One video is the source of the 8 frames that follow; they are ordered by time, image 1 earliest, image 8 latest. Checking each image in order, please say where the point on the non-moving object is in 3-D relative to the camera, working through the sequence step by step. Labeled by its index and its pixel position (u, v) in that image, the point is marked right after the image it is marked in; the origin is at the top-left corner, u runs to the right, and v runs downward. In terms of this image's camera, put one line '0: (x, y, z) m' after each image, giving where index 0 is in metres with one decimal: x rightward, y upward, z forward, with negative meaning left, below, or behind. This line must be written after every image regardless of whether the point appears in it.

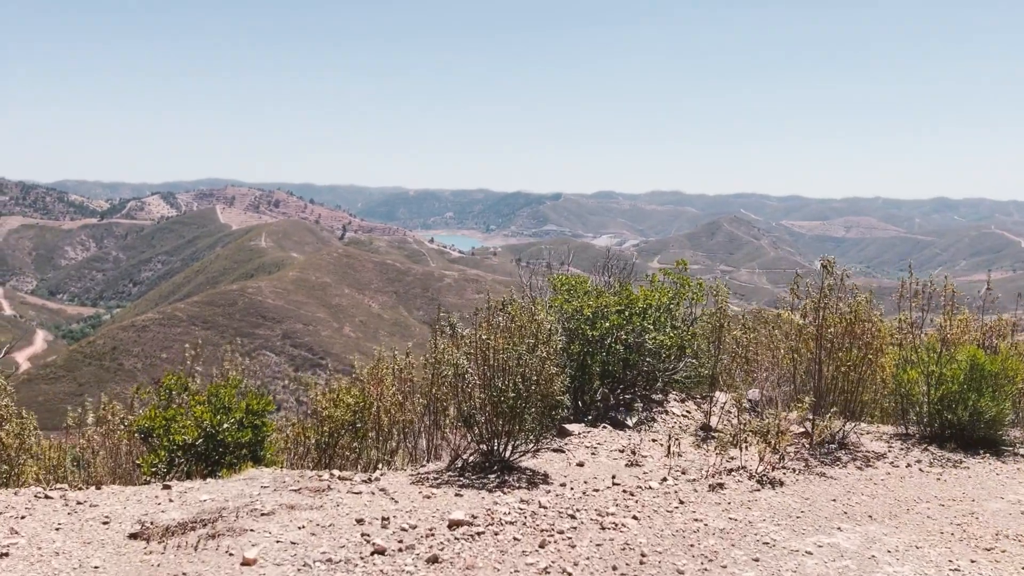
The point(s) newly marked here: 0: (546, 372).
0: (+0.5, -1.1, +11.2) m
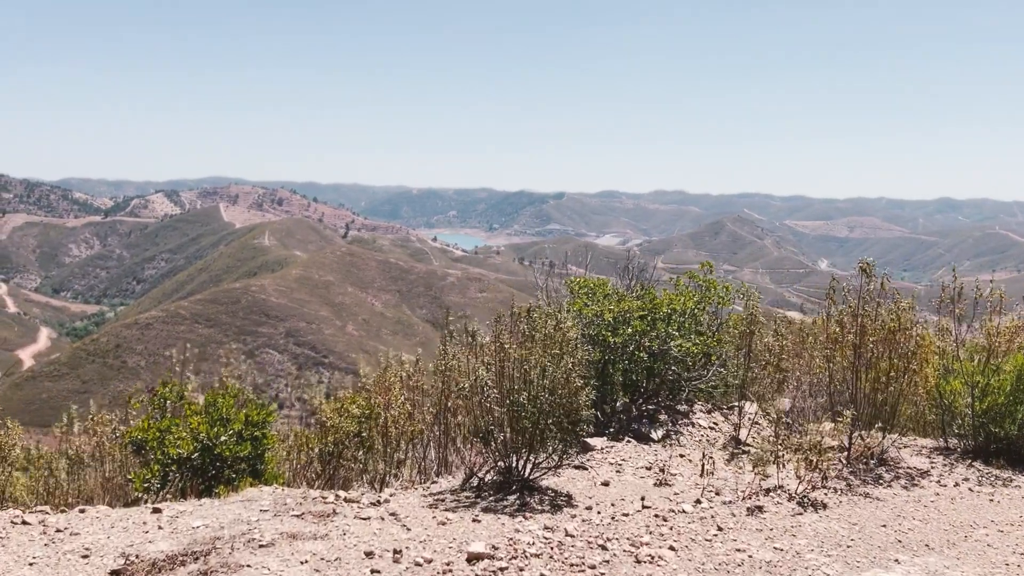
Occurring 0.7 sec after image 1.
0: (+0.7, -1.2, +10.4) m
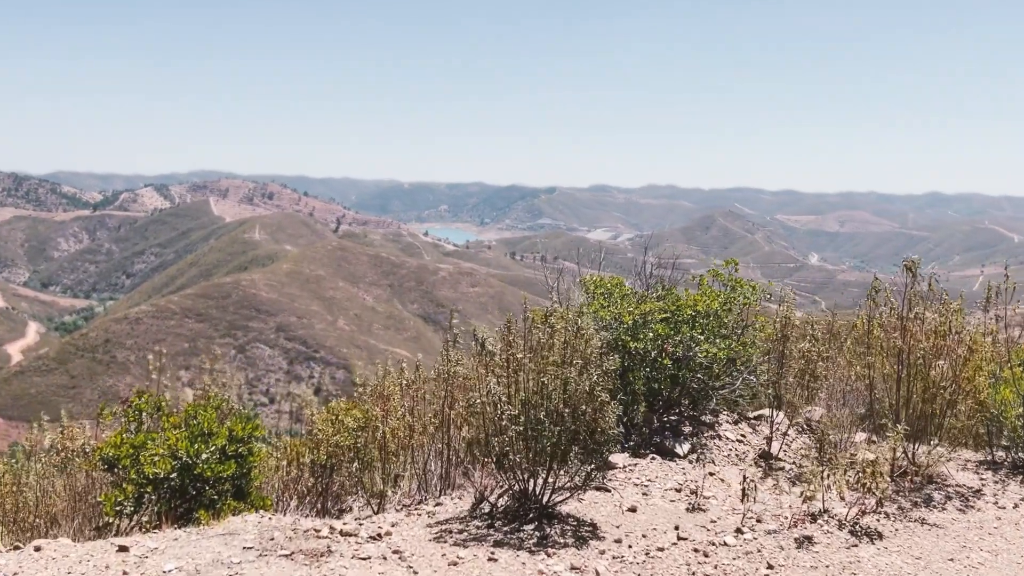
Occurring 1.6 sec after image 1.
0: (+0.9, -1.2, +9.2) m
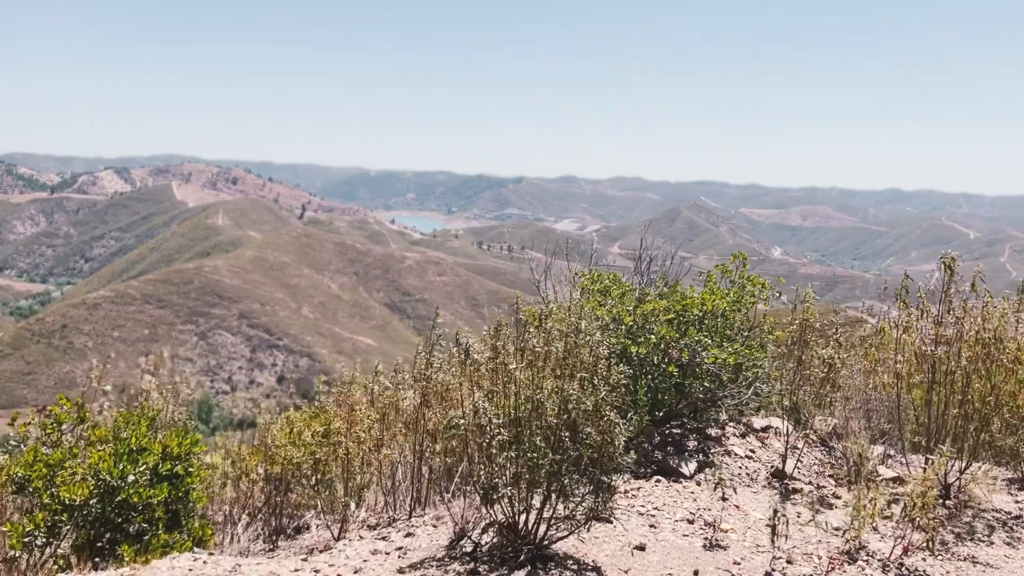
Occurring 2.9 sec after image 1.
0: (+0.8, -1.2, +7.7) m
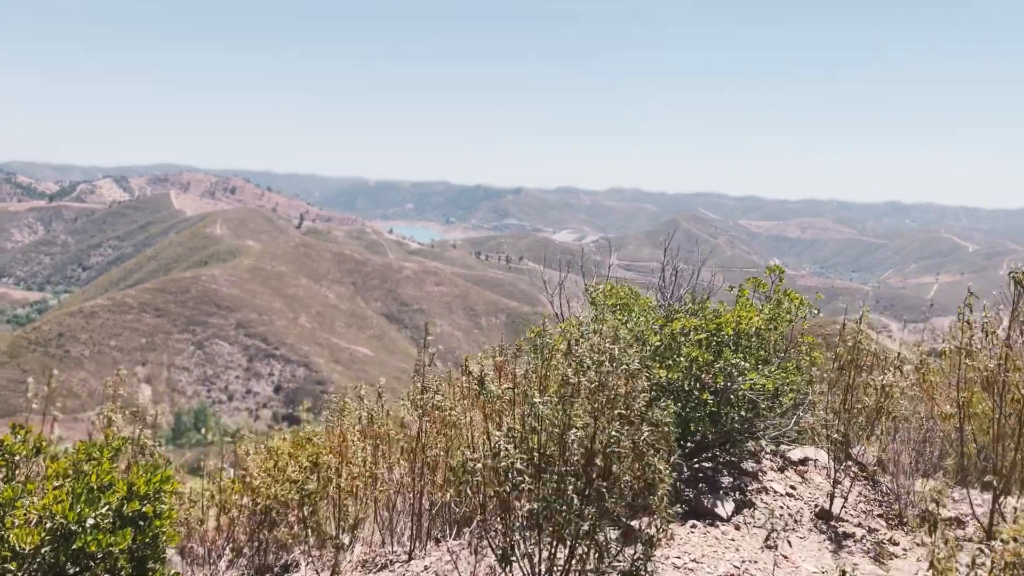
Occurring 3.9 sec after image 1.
0: (+1.0, -1.3, +6.6) m
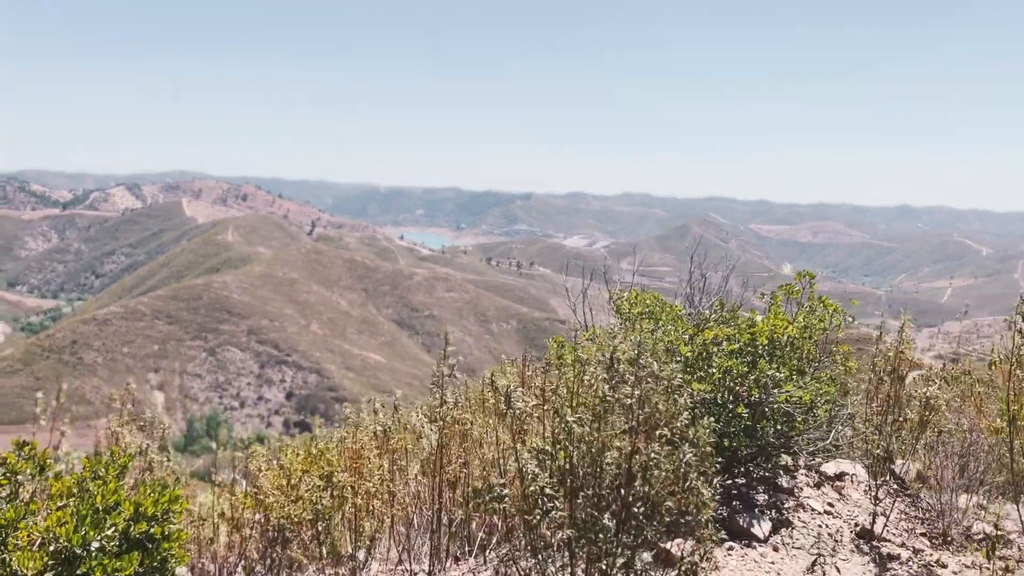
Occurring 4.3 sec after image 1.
0: (+1.2, -1.4, +6.1) m
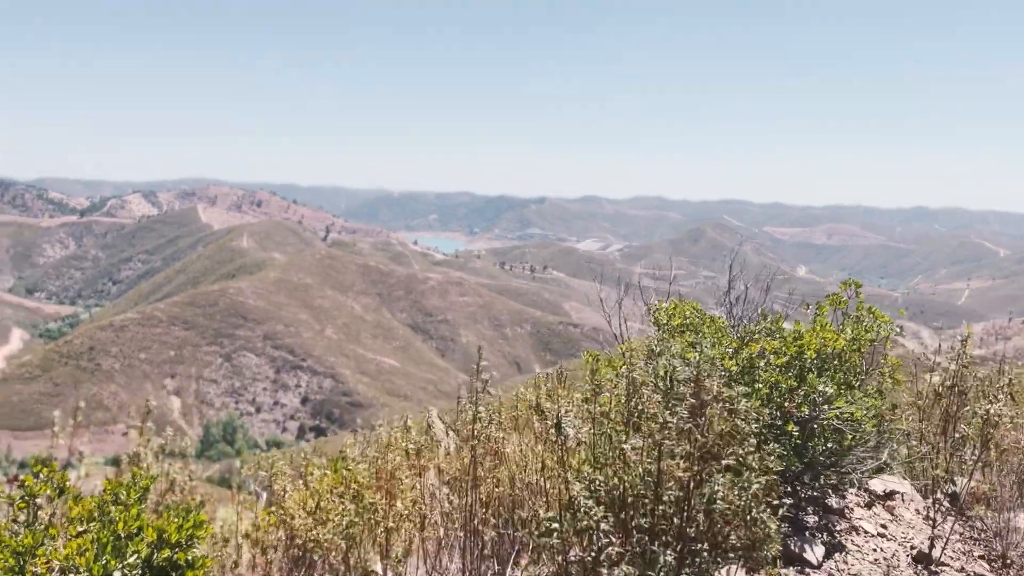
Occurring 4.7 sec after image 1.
0: (+1.5, -1.5, +5.7) m
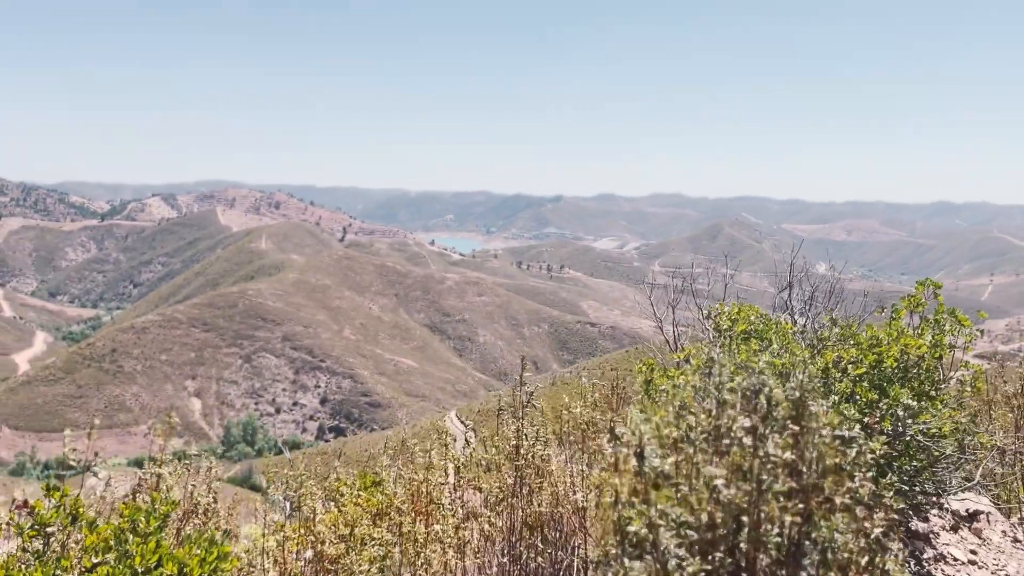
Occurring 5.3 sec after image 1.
0: (+1.8, -1.6, +5.2) m
